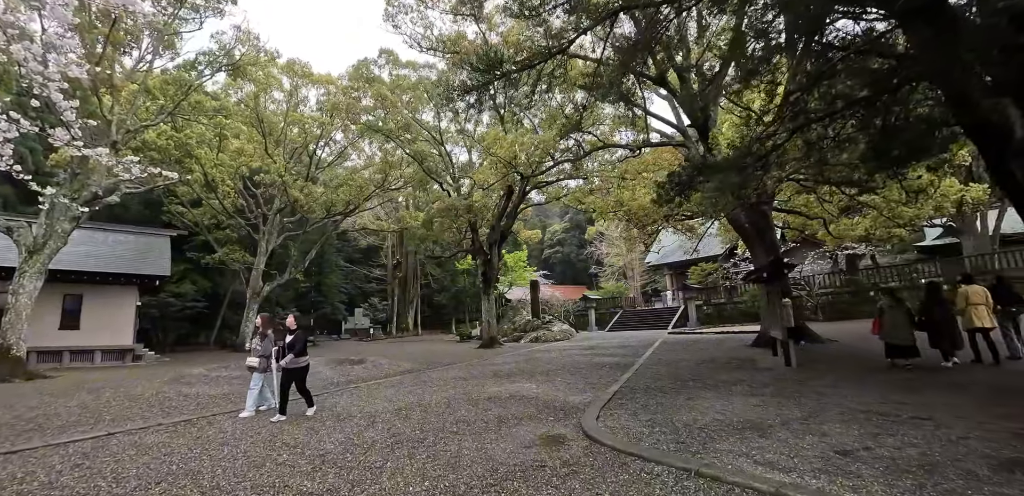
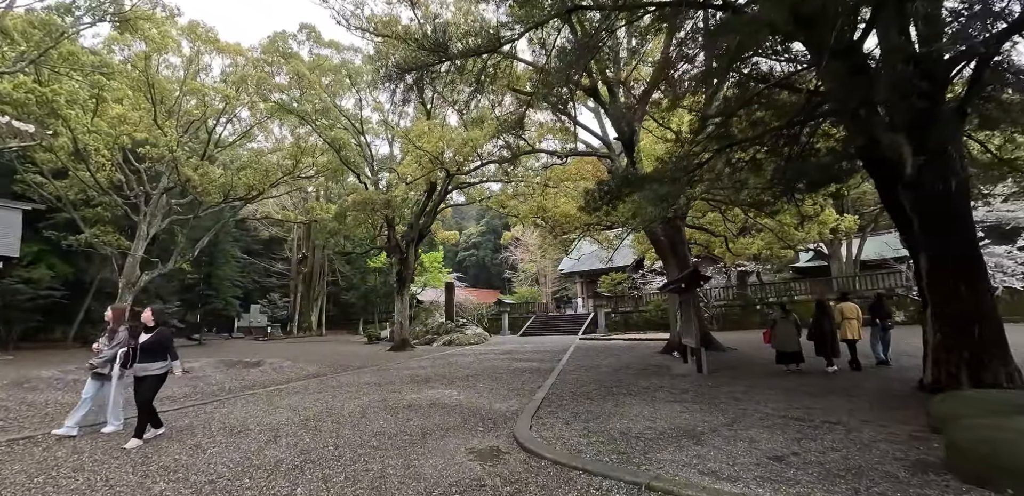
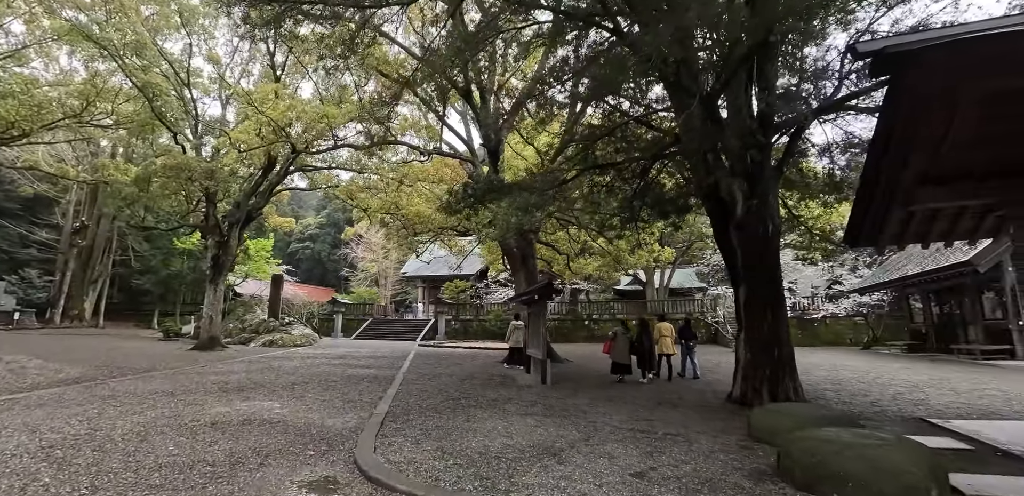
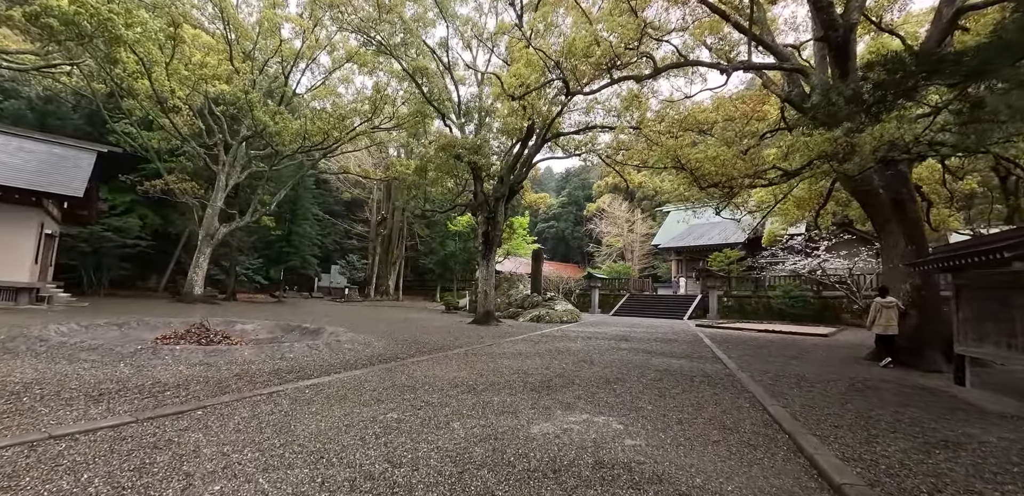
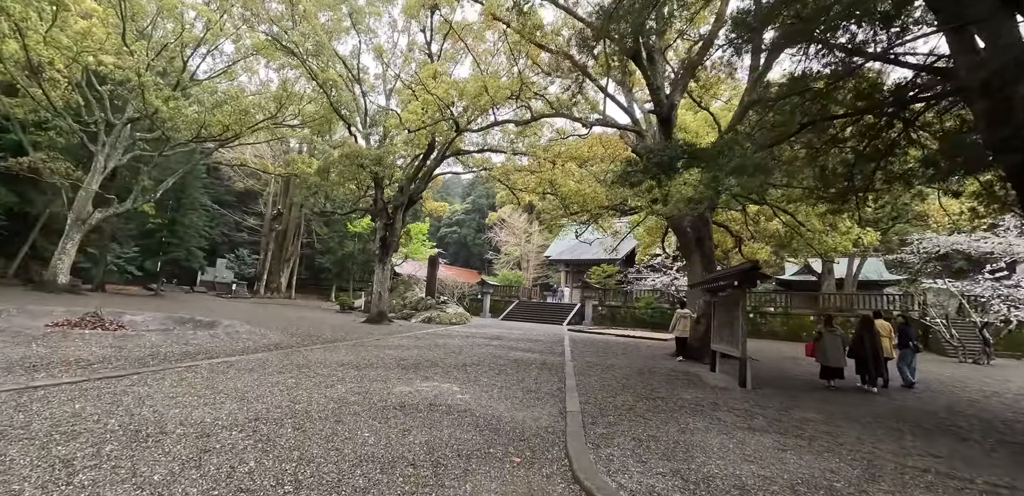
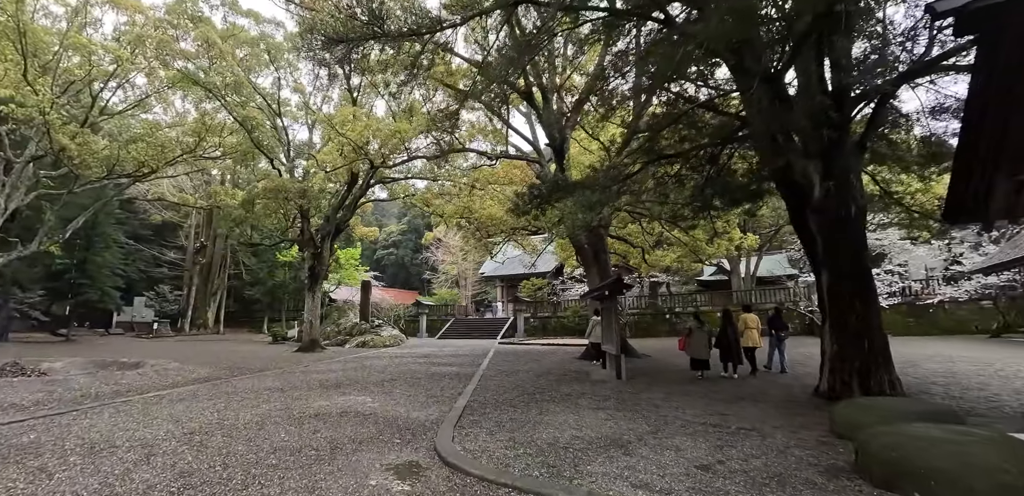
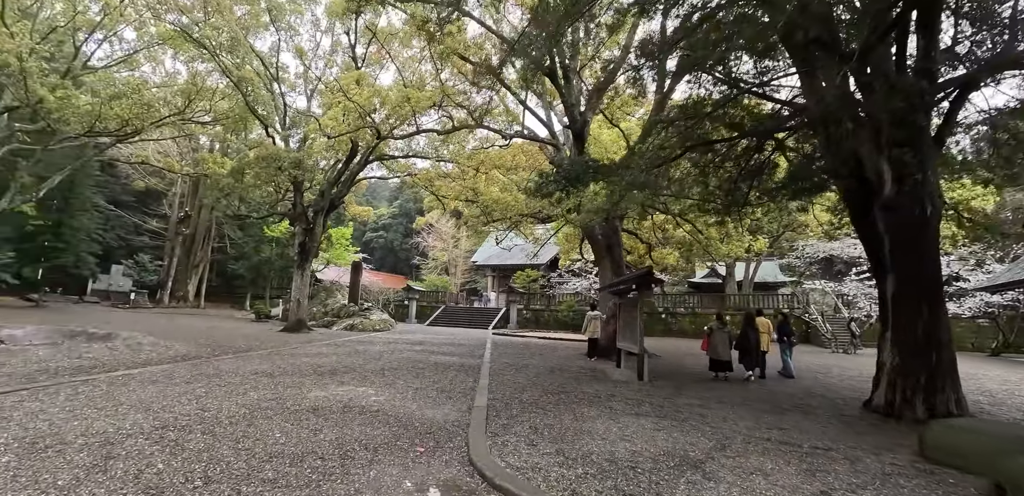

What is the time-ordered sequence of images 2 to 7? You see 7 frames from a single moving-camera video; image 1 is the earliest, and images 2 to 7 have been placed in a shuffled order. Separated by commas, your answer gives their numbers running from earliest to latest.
2, 6, 3, 7, 5, 4
